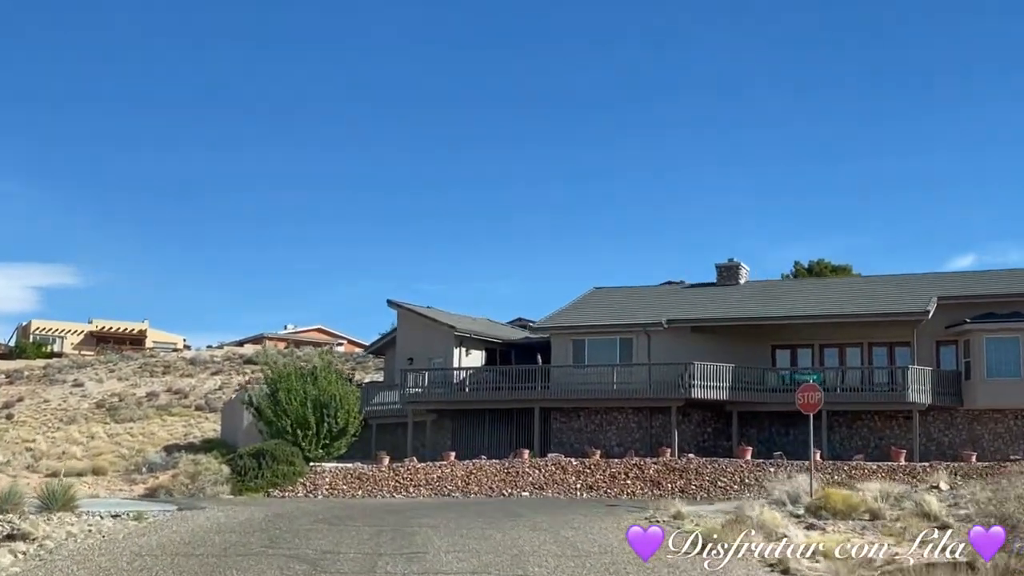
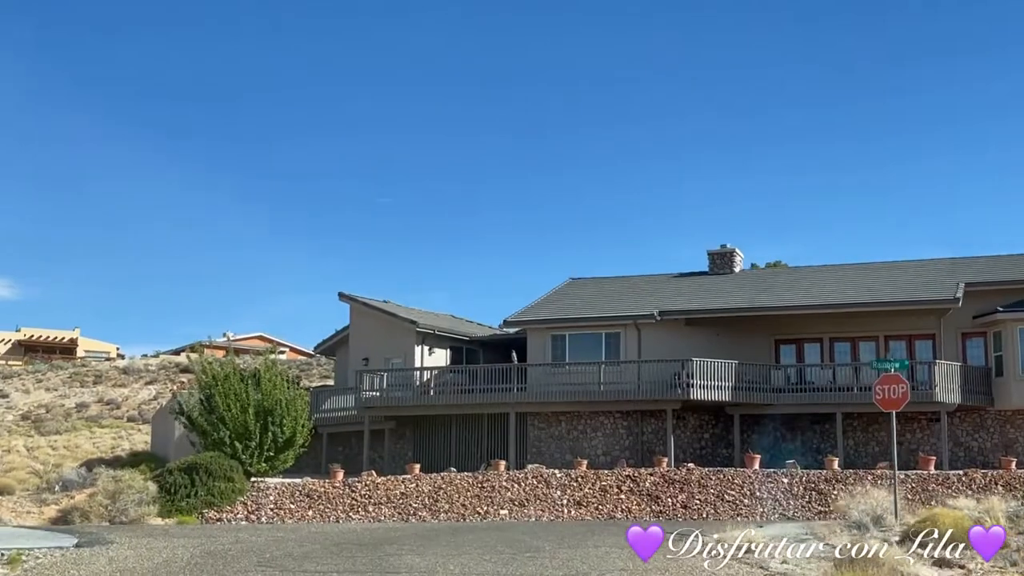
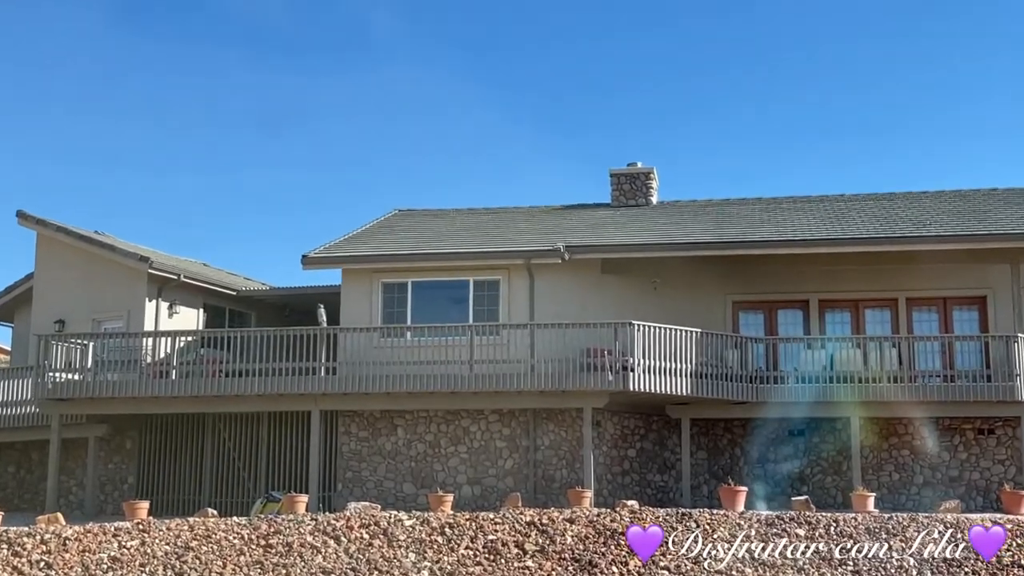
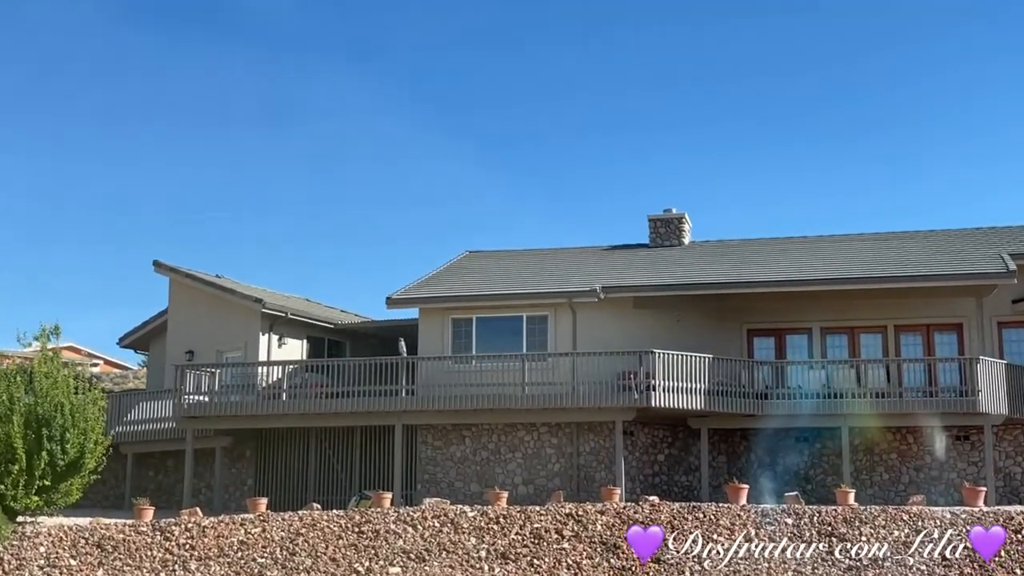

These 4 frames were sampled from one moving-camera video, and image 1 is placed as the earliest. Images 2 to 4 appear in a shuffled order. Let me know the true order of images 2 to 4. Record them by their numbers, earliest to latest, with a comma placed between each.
2, 4, 3
